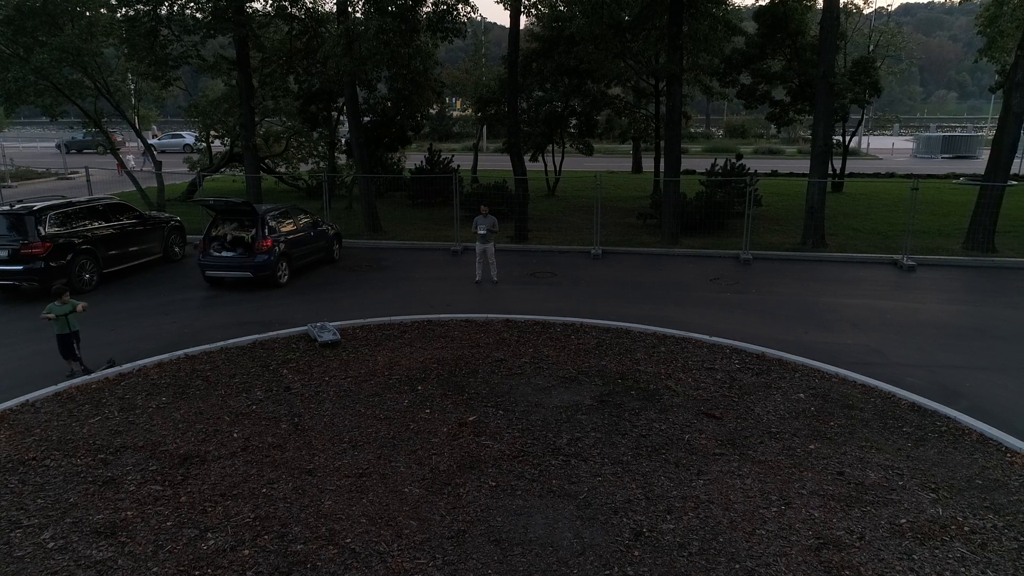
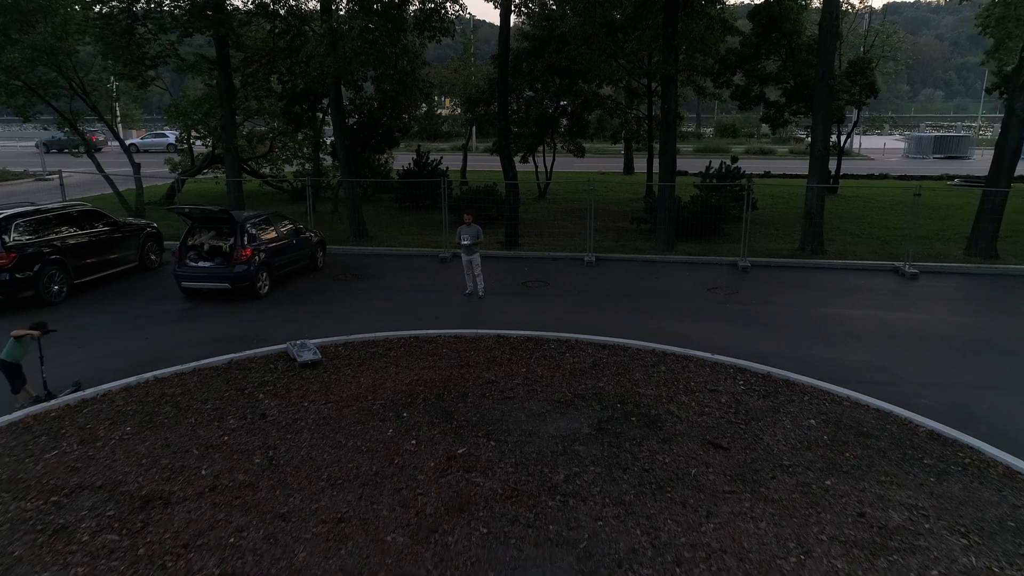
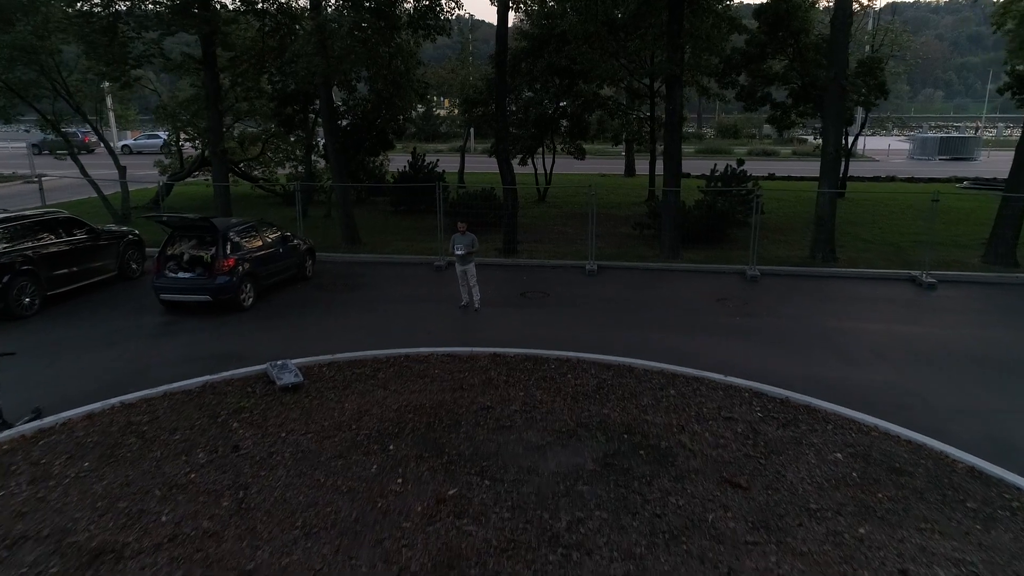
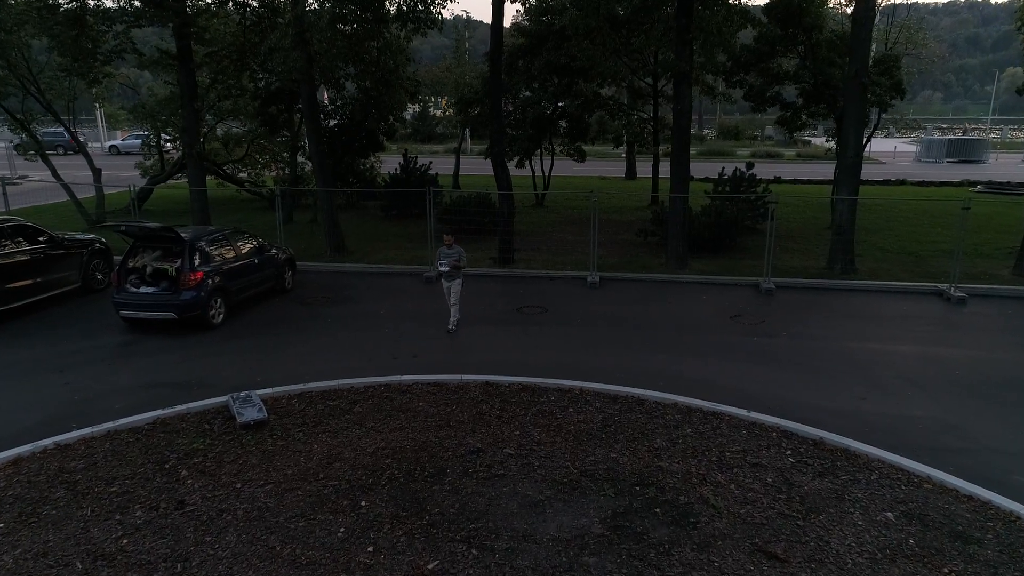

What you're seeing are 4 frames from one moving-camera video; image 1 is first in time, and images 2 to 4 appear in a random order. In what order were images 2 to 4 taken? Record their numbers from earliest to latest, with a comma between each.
2, 3, 4
